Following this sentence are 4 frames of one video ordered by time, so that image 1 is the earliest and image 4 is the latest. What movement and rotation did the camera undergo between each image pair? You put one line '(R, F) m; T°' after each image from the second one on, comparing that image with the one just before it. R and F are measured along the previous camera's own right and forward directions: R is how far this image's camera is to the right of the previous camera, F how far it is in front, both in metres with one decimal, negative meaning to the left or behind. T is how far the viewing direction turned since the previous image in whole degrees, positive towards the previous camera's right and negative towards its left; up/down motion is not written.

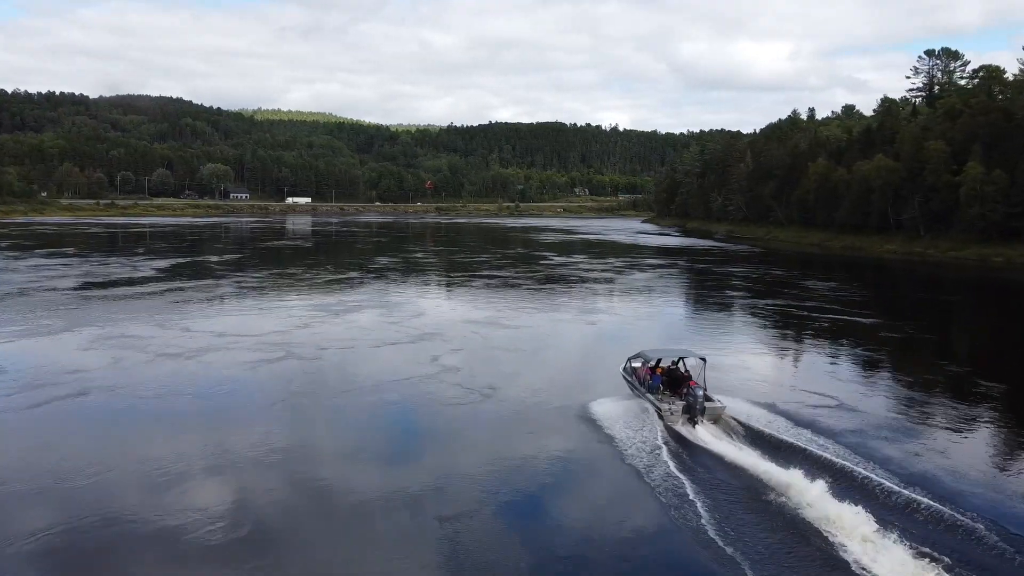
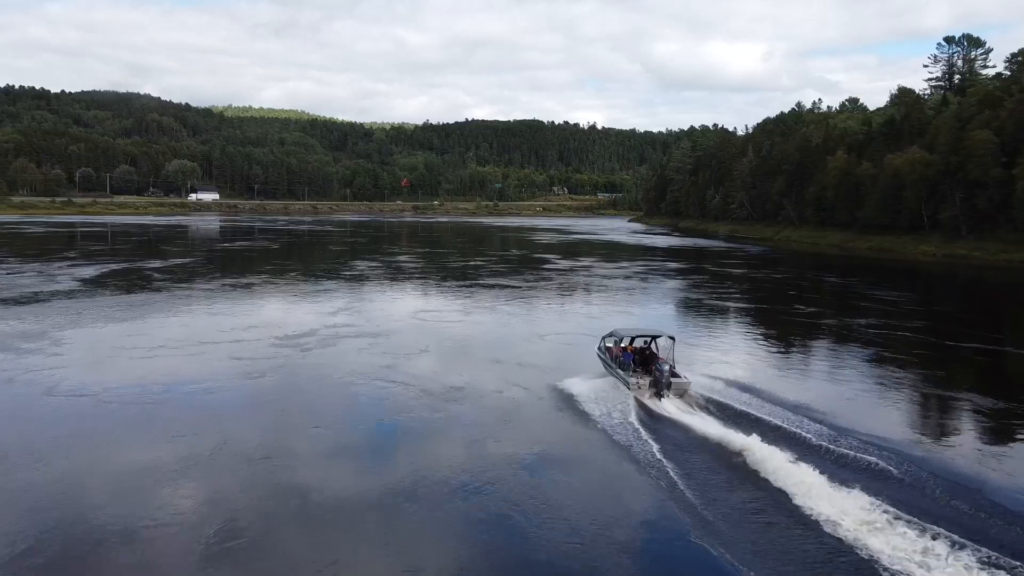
(-0.5, +2.4) m; +2°
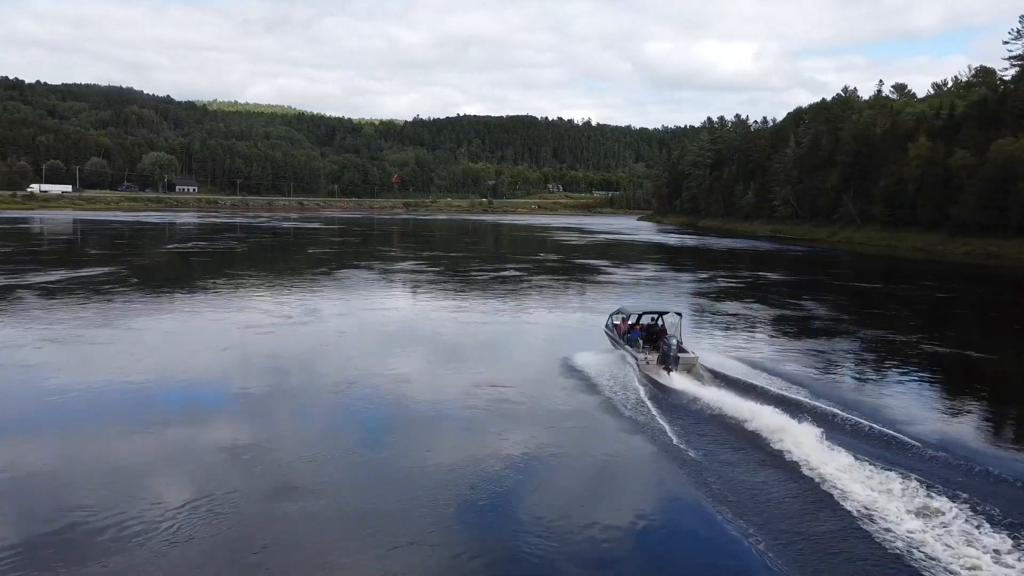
(-0.8, +3.8) m; +1°
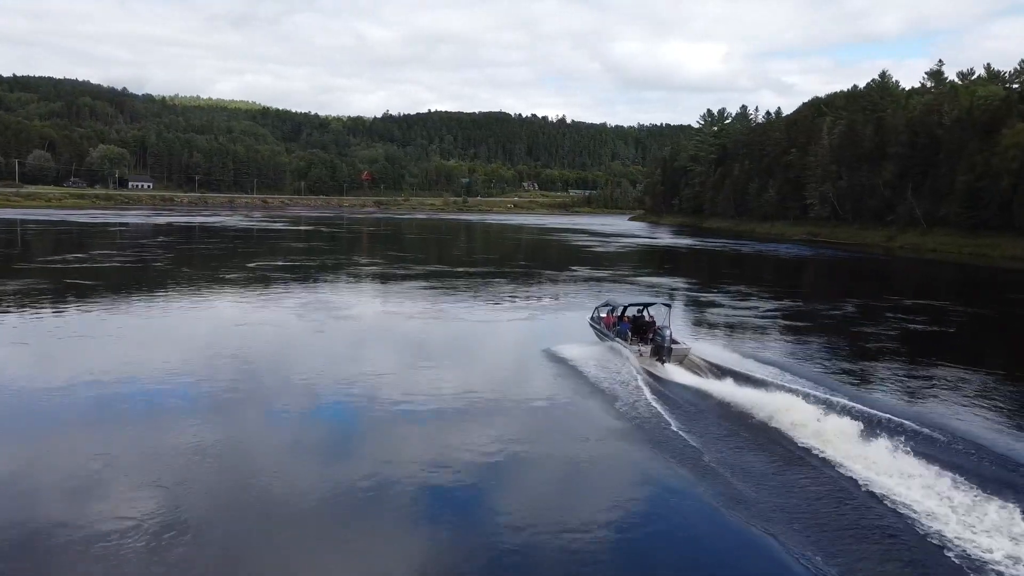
(-0.8, +3.8) m; +2°
